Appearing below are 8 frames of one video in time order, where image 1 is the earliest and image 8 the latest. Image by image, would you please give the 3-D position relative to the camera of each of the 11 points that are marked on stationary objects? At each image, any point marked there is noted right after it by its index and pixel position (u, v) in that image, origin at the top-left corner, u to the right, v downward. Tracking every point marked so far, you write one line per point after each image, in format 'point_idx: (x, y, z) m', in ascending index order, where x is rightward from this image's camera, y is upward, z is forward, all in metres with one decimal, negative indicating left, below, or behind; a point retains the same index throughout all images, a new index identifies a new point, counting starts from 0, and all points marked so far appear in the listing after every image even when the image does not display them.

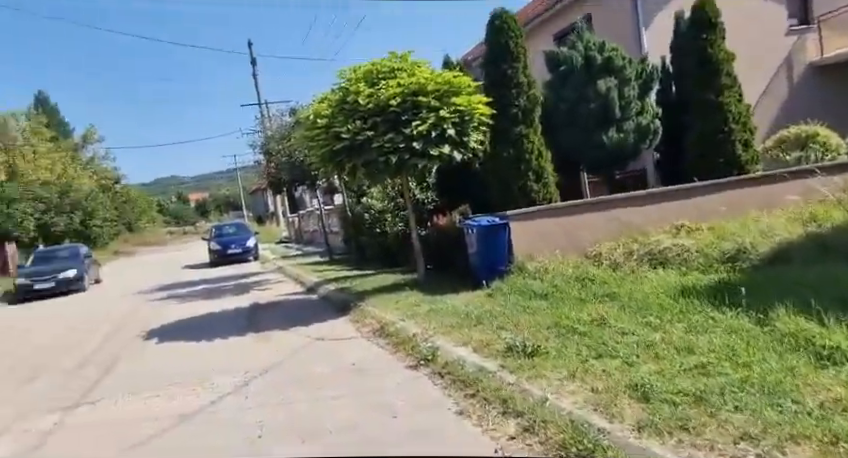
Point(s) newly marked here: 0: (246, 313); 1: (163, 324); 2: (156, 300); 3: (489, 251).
0: (-3.1, -1.5, +11.5) m
1: (-4.7, -1.7, +11.4) m
2: (-6.5, -1.8, +15.6) m
3: (+0.9, -0.3, +8.8) m
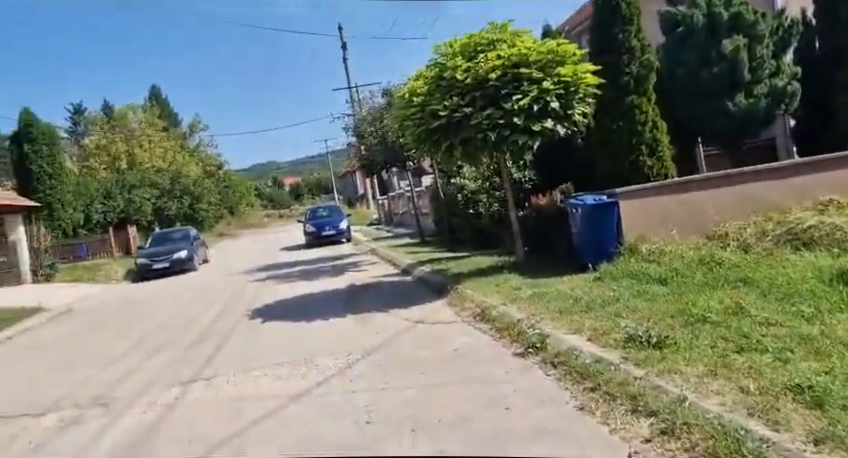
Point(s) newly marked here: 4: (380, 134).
0: (-1.3, -1.2, +11.5) m
1: (-2.9, -1.4, +11.6) m
2: (-4.2, -1.3, +16.0) m
3: (+2.2, 0.0, +8.2) m
4: (-1.1, +2.5, +16.3) m
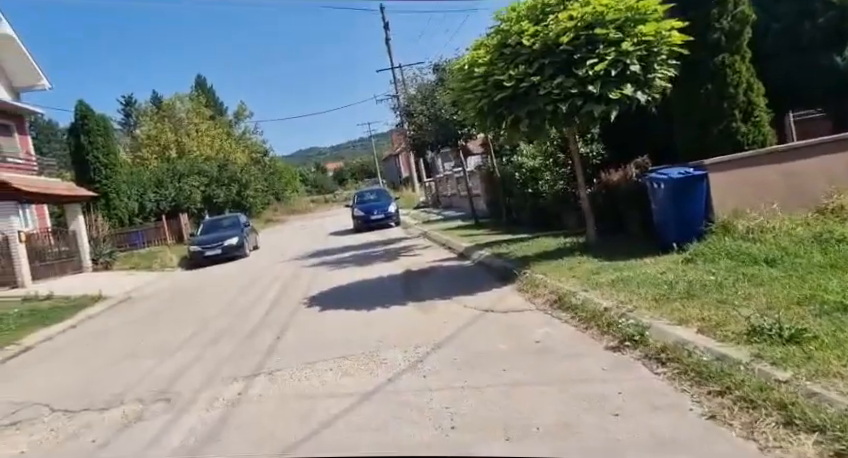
0: (-0.3, -0.9, +11.0) m
1: (-1.9, -1.1, +11.2) m
2: (-2.8, -0.9, +15.7) m
3: (+3.0, +0.3, +7.4) m
4: (+0.2, +2.9, +15.6) m
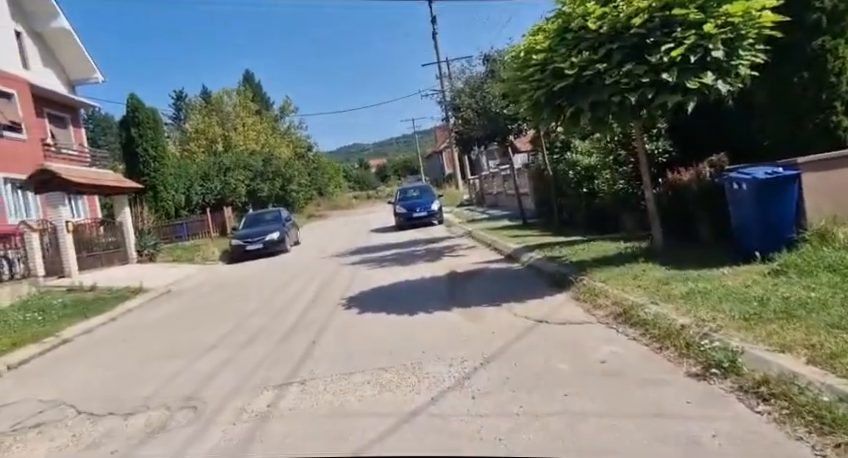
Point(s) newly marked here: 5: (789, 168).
0: (+0.5, -0.9, +10.4) m
1: (-1.1, -1.1, +10.7) m
2: (-1.7, -0.9, +15.3) m
3: (+3.6, +0.2, +6.6) m
4: (+1.4, +2.9, +14.9) m
5: (+4.3, +0.7, +7.5) m
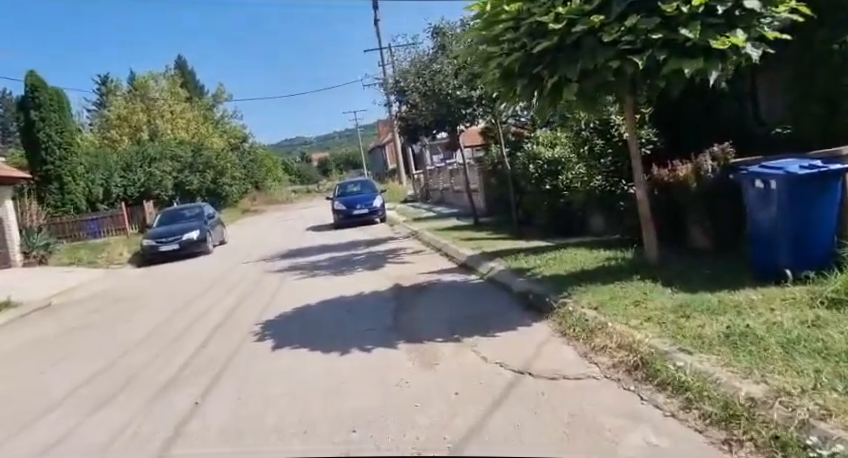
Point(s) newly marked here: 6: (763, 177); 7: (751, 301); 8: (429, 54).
0: (-0.4, -0.9, +8.4) m
1: (-2.0, -1.1, +8.5) m
2: (-3.0, -0.9, +13.0) m
3: (+3.1, +0.1, +4.9) m
4: (+0.2, +2.9, +13.0) m
5: (+3.7, +0.6, +5.8) m
6: (+3.1, +0.5, +5.7) m
7: (+2.7, -0.6, +5.1) m
8: (+0.1, +3.7, +13.4) m
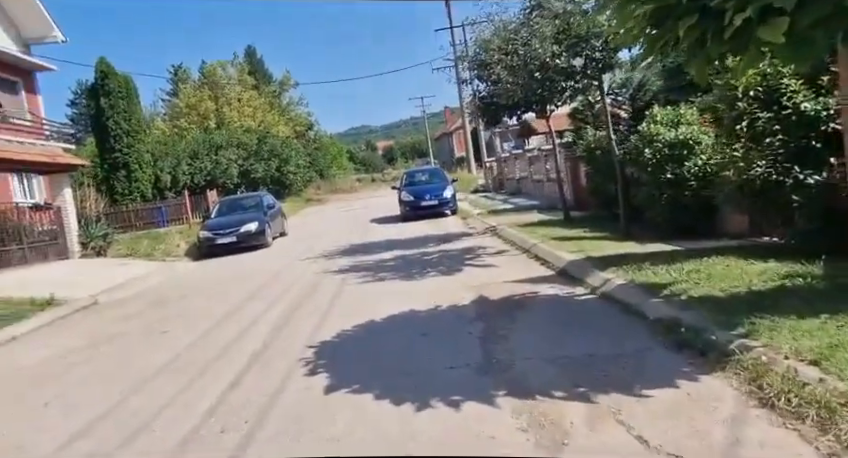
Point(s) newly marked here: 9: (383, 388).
0: (+0.6, -0.9, +6.5) m
1: (-0.9, -1.1, +6.9) m
2: (-1.5, -0.8, +11.4) m
3: (+3.7, 0.0, +2.7) m
4: (+1.7, +3.0, +11.0) m
5: (+4.5, +0.5, +3.5) m
6: (+3.8, +0.4, +3.5) m
7: (+3.3, -0.7, +3.0) m
8: (+1.7, +3.8, +11.4) m
9: (-0.4, -1.2, +5.1) m
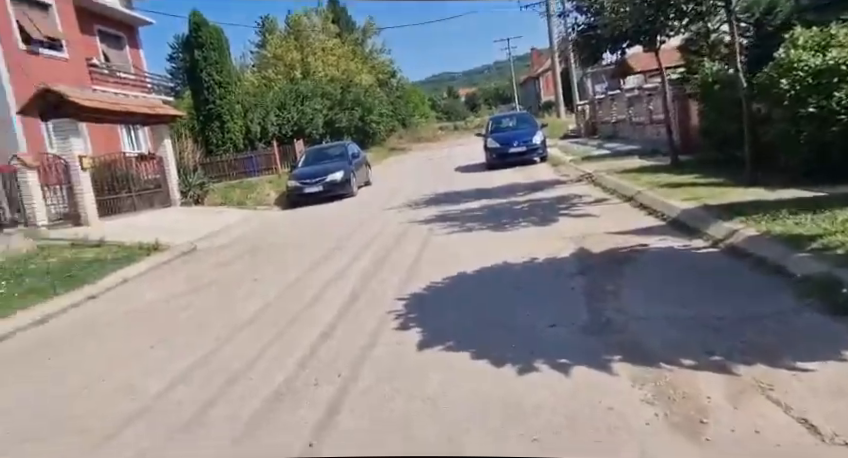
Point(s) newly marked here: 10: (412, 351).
0: (+1.6, -0.4, +5.9) m
1: (0.0, -0.6, +6.5) m
2: (+0.1, +0.2, +11.1) m
3: (+4.1, +0.2, +1.7) m
4: (+3.1, +3.8, +9.9) m
5: (+5.0, +0.8, +2.4) m
6: (+4.3, +0.6, +2.5) m
7: (+3.8, -0.4, +2.0) m
8: (+3.2, +4.7, +10.3) m
9: (+0.4, -0.8, +4.7) m
10: (-0.1, -0.9, +4.9) m
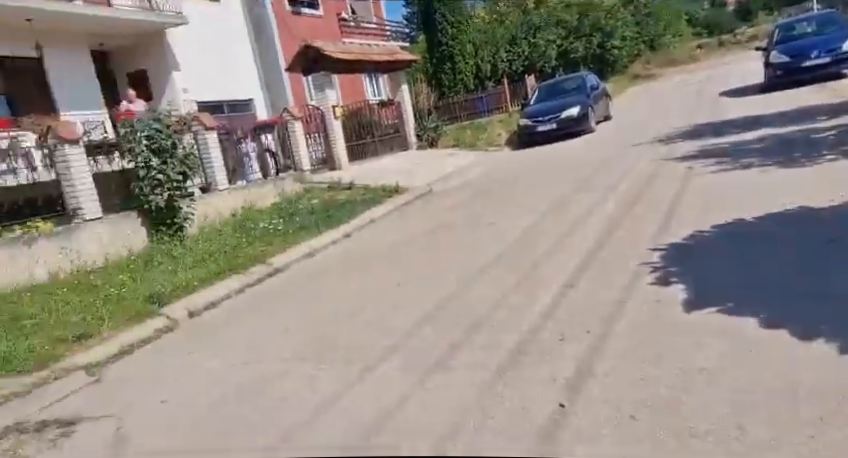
0: (+3.5, 0.0, +4.2) m
1: (+2.3, -0.1, +5.3) m
2: (+3.9, +1.1, +9.5) m
3: (+4.4, +0.2, -0.7) m
4: (+6.3, +4.6, +7.0) m
5: (+5.4, +0.9, -0.4) m
6: (+4.9, +0.7, -0.1) m
7: (+4.2, -0.4, -0.2) m
8: (+6.4, +5.5, +7.2) m
9: (+2.0, -0.5, +3.5) m
10: (+1.6, -0.5, +3.8) m
